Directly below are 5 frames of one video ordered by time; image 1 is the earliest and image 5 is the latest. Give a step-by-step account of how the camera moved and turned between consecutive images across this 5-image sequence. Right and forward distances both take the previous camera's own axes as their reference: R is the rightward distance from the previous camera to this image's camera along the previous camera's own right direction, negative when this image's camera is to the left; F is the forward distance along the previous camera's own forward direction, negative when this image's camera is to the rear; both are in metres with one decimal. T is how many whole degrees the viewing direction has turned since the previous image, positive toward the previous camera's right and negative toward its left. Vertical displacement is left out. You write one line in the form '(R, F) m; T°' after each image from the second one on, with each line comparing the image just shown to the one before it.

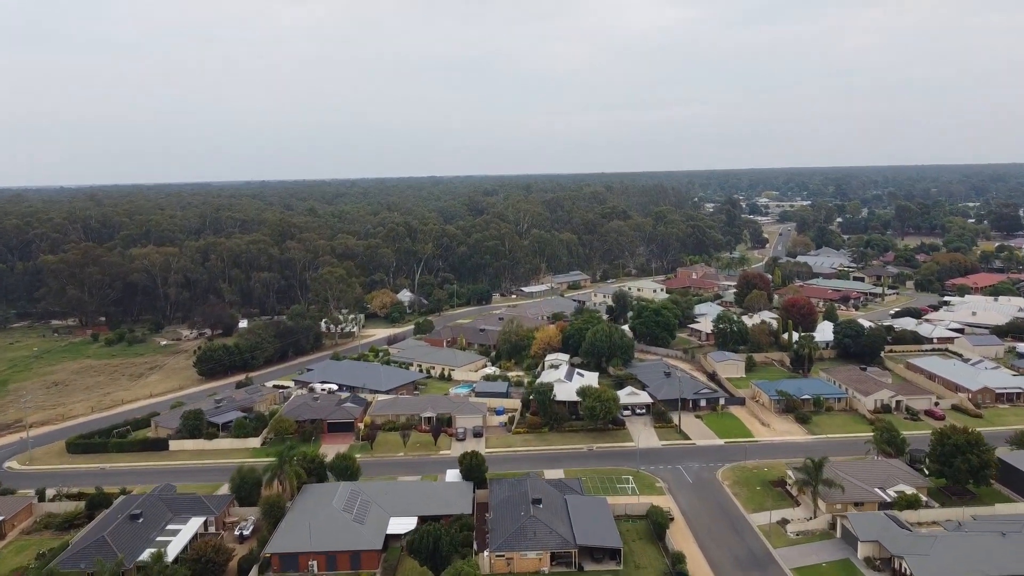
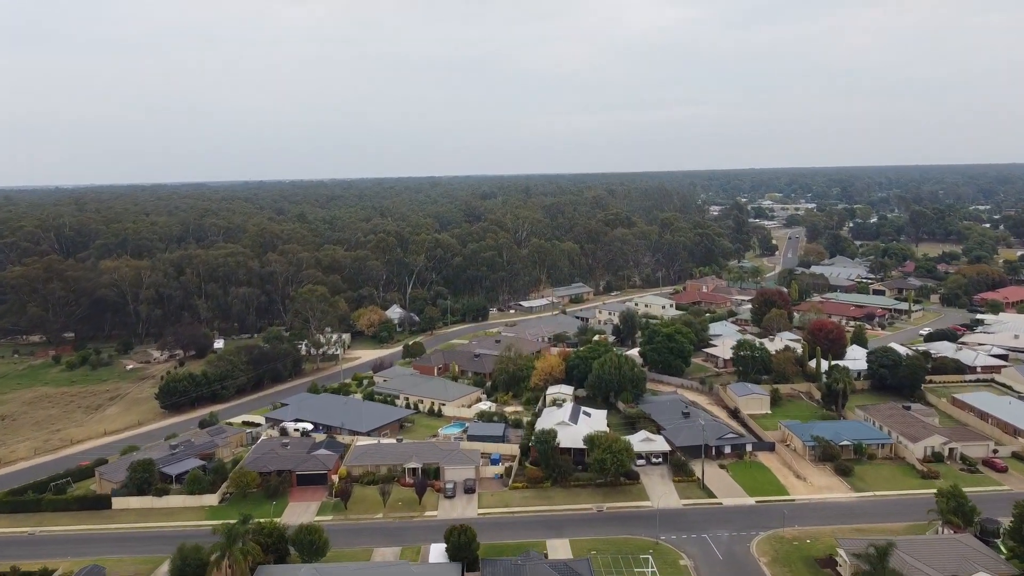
(+0.1, +4.1) m; 0°
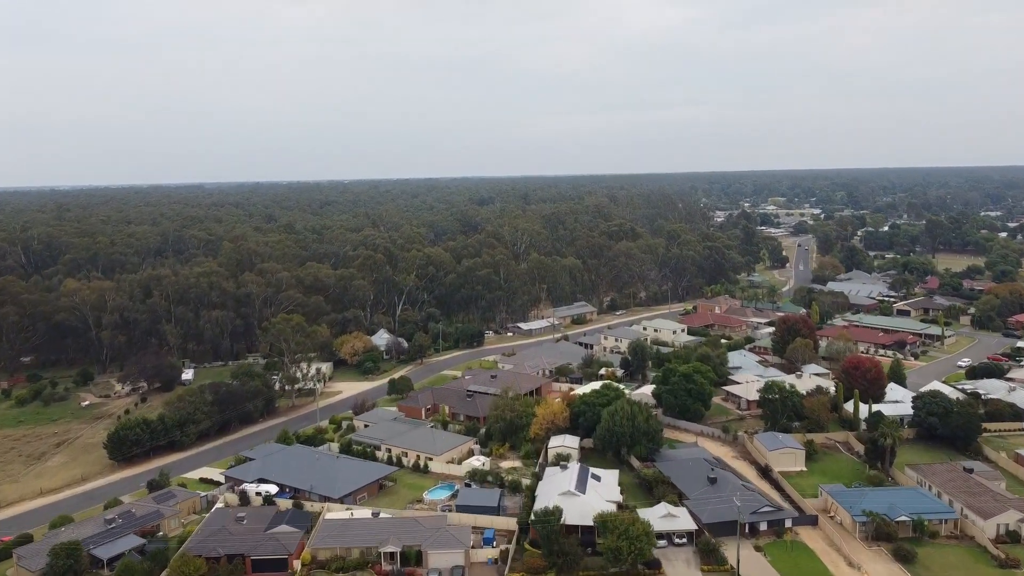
(+0.1, +4.4) m; 0°
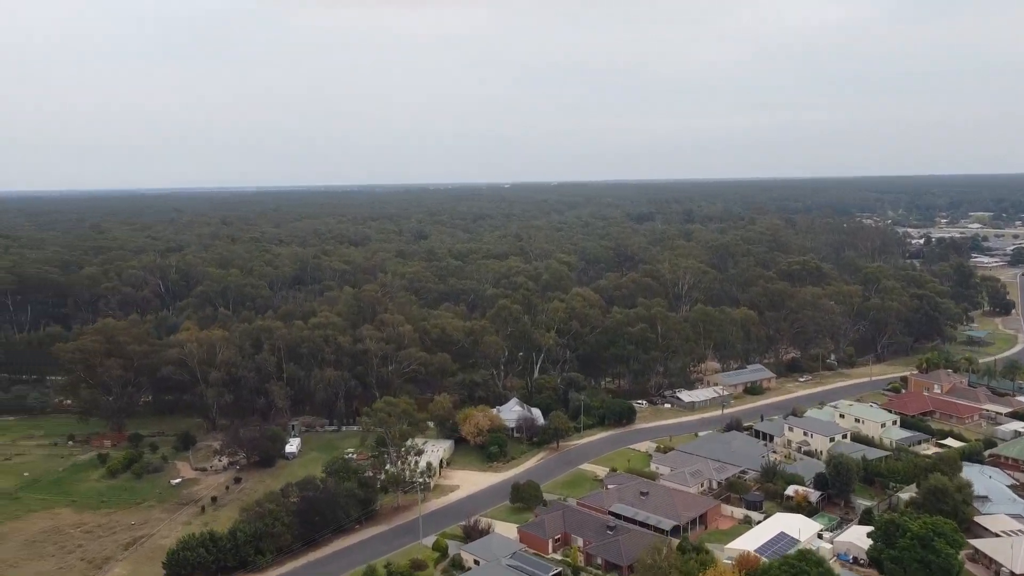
(-0.1, +8.4) m; -11°
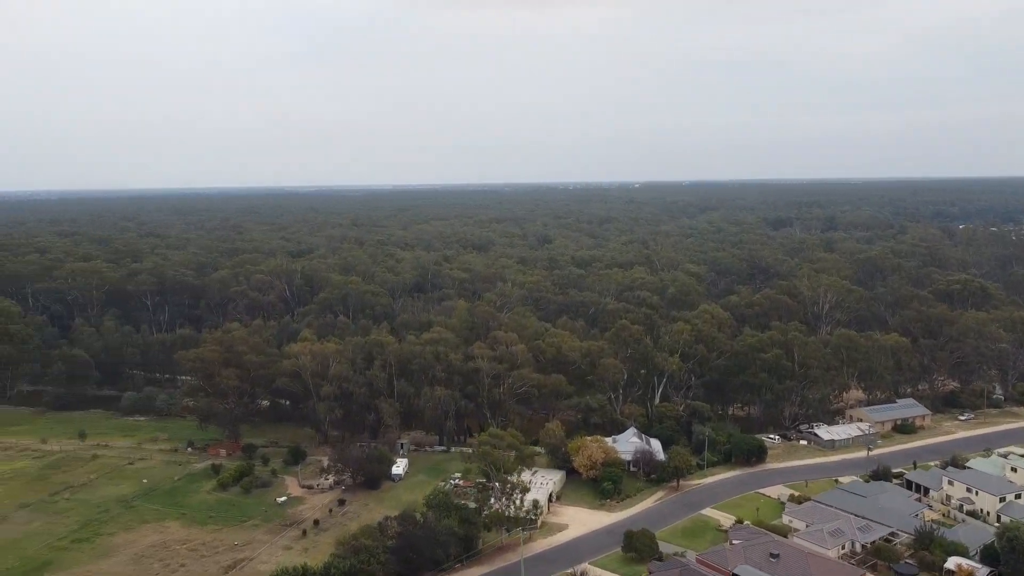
(+0.3, +2.5) m; -9°
